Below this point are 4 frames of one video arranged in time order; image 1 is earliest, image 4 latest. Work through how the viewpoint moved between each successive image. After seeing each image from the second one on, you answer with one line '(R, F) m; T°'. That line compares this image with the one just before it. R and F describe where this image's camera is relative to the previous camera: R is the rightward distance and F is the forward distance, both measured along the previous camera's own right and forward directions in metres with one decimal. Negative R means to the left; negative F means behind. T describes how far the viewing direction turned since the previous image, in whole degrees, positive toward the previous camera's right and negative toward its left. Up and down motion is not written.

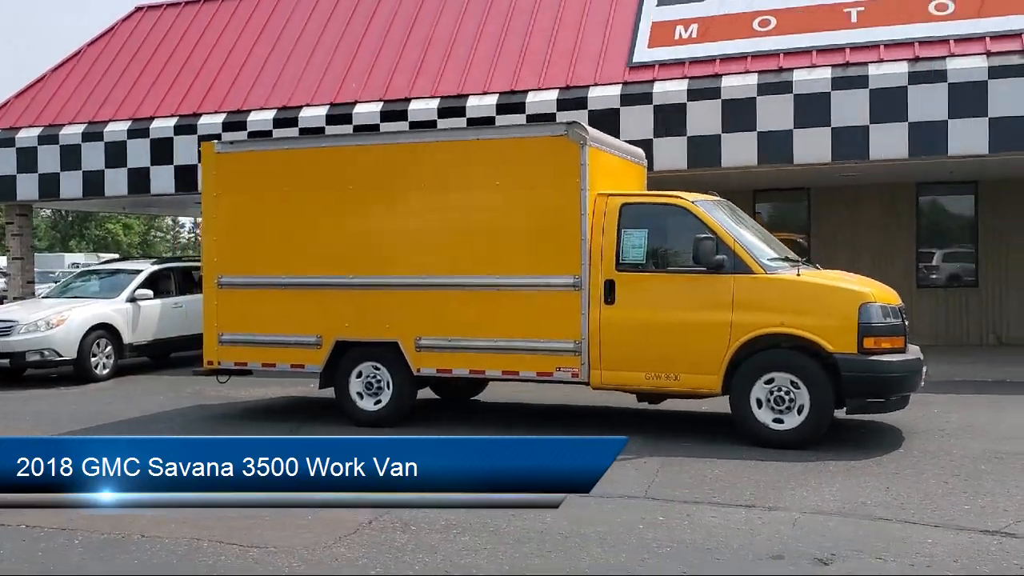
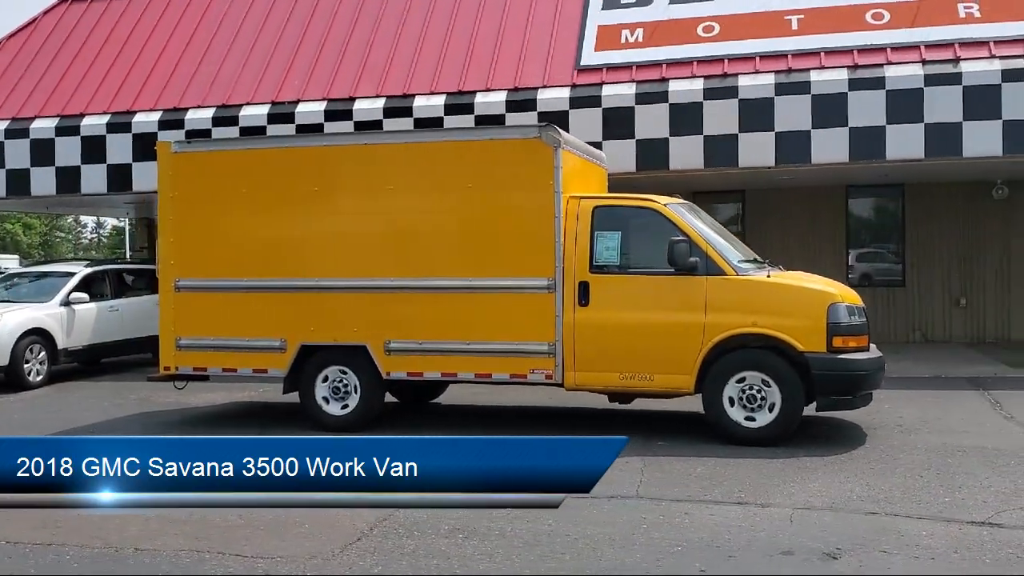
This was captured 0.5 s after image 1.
(-0.5, 0.0) m; +5°
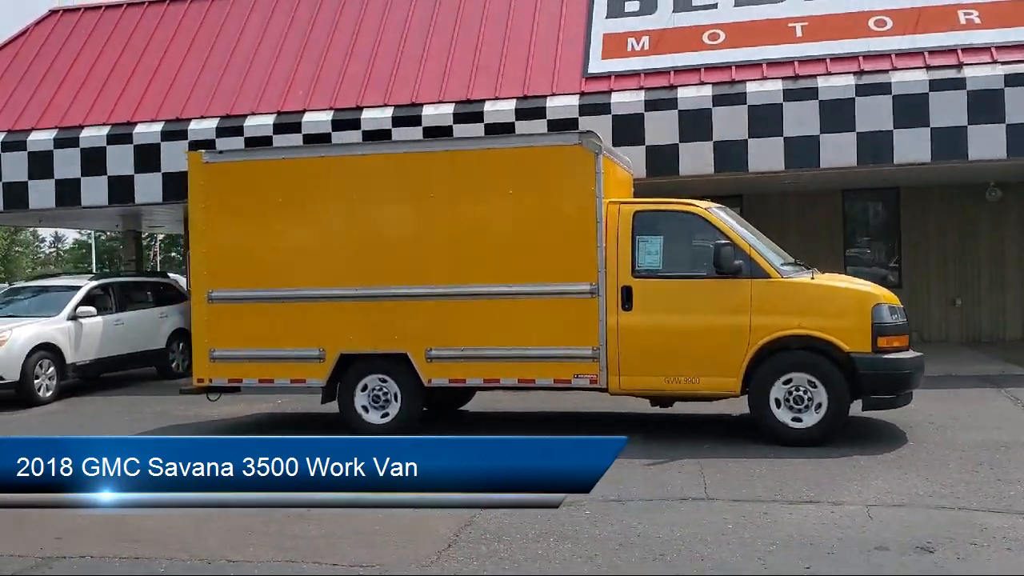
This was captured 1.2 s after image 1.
(-0.6, 0.0) m; +2°
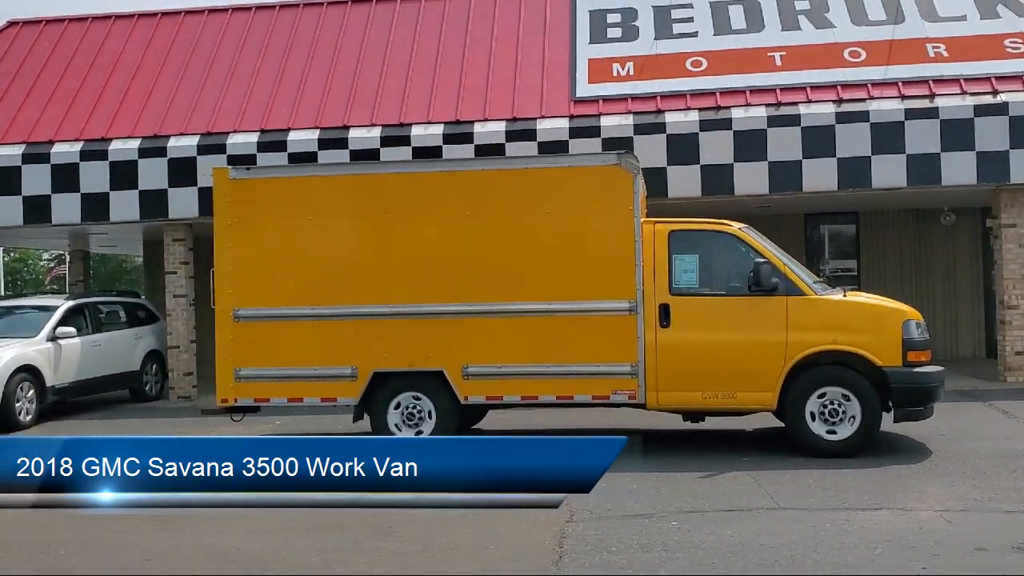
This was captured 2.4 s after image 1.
(-1.0, 0.0) m; +5°
